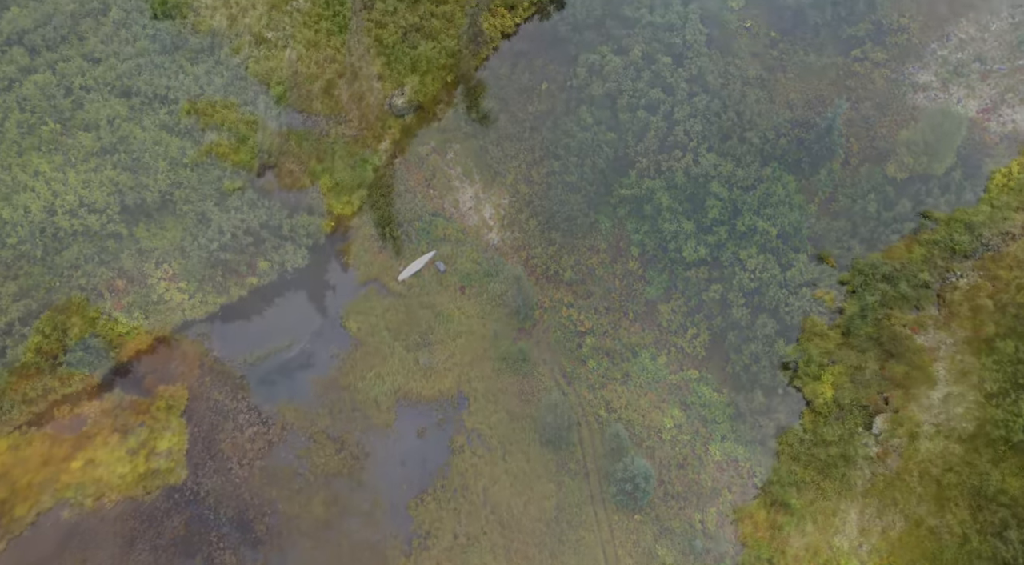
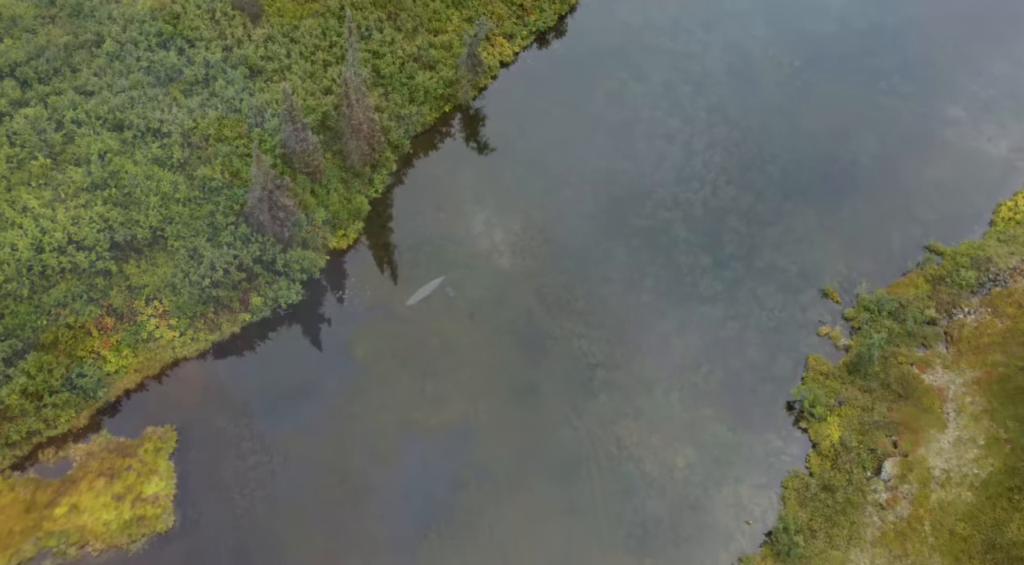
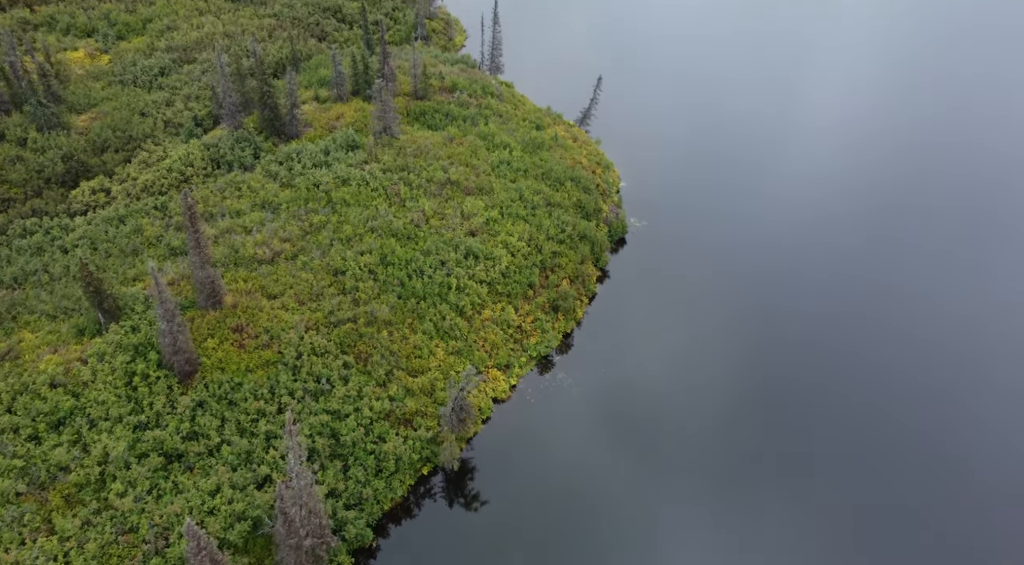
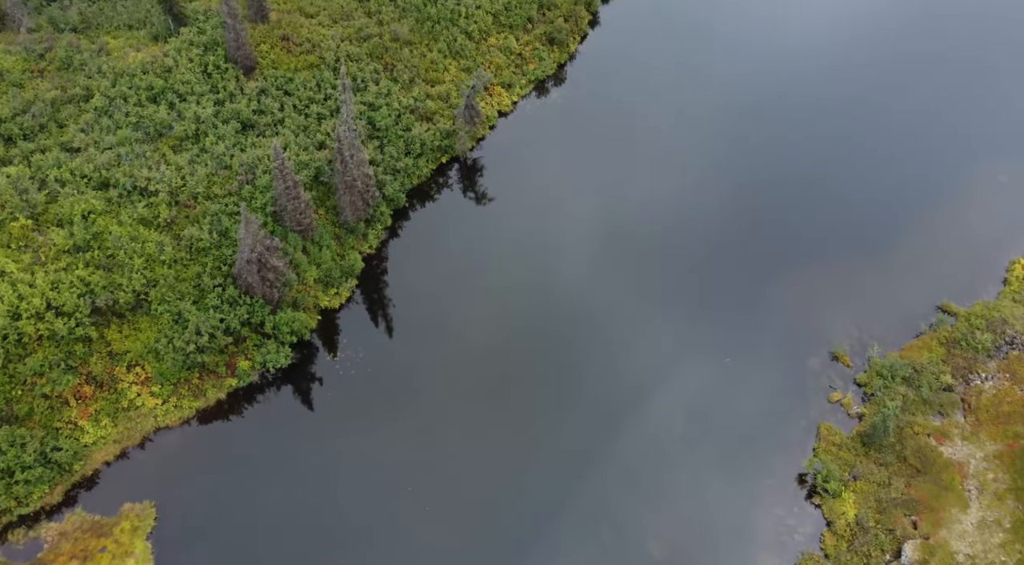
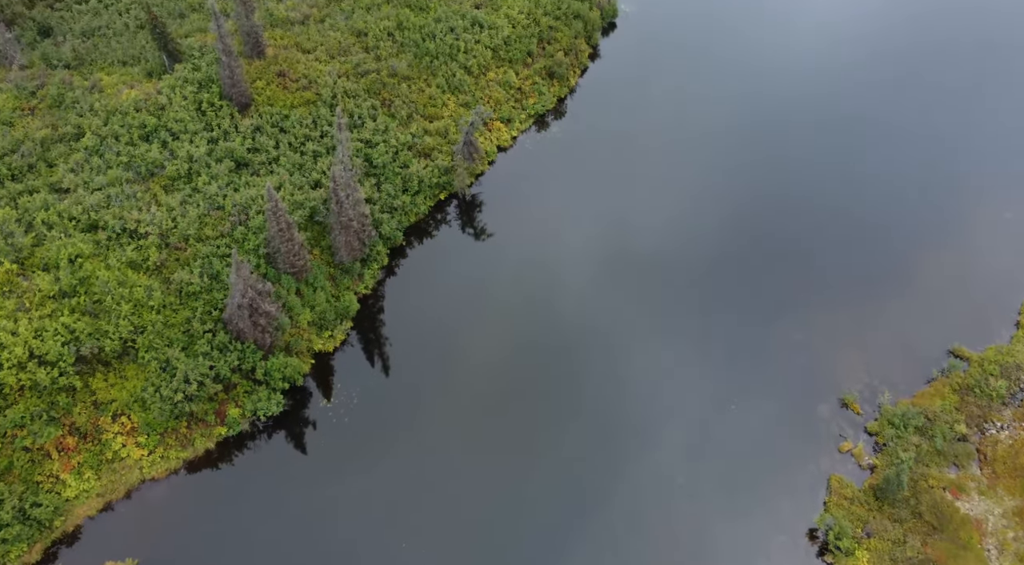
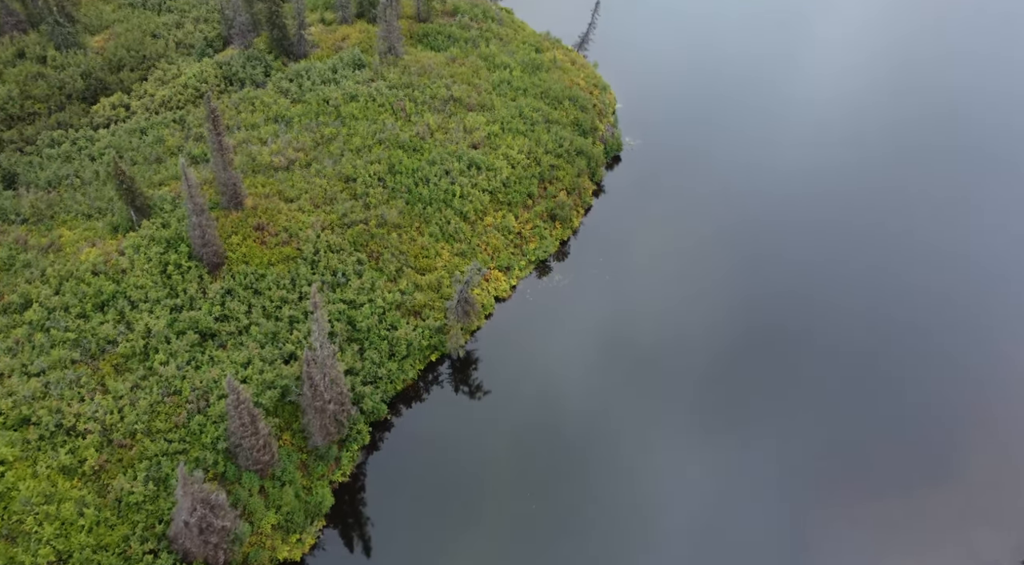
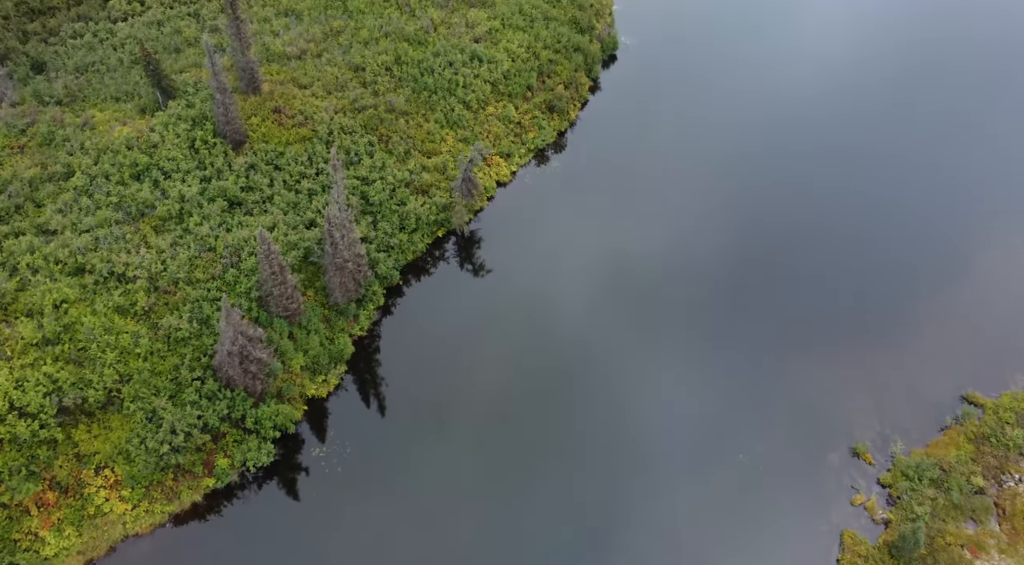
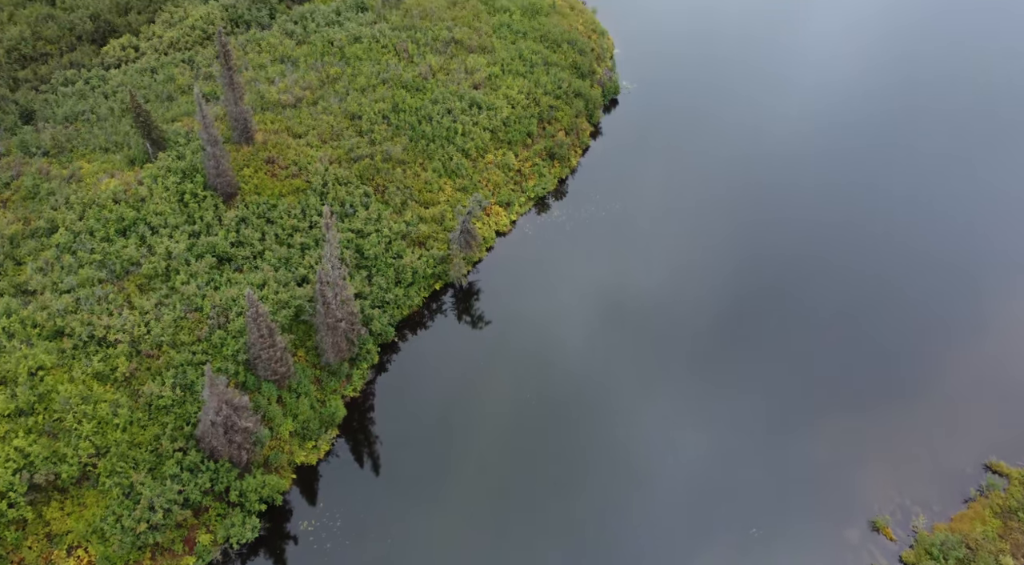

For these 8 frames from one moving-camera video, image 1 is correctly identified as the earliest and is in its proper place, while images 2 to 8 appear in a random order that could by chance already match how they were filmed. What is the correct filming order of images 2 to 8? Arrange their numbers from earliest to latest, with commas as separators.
2, 4, 5, 7, 8, 6, 3
